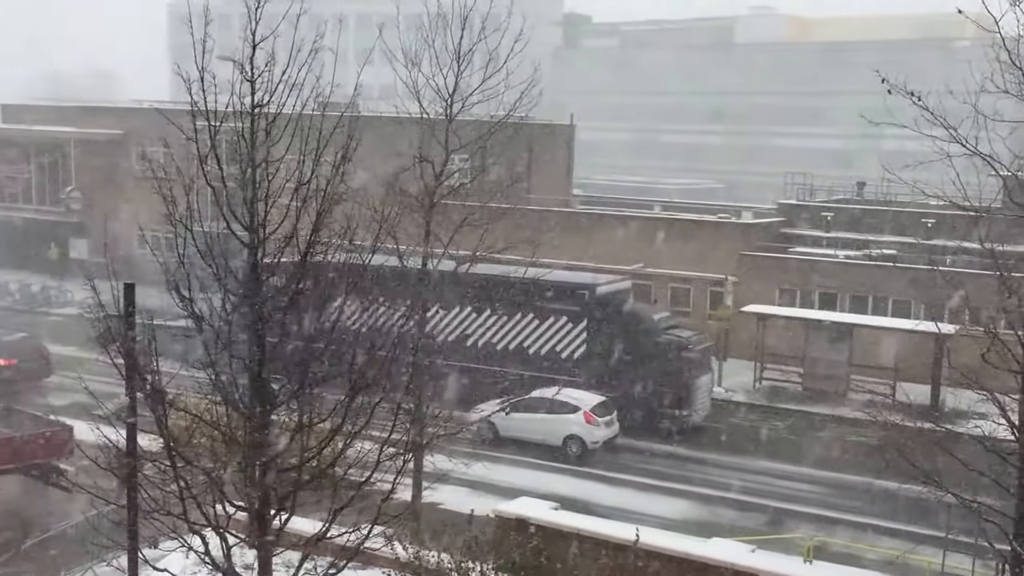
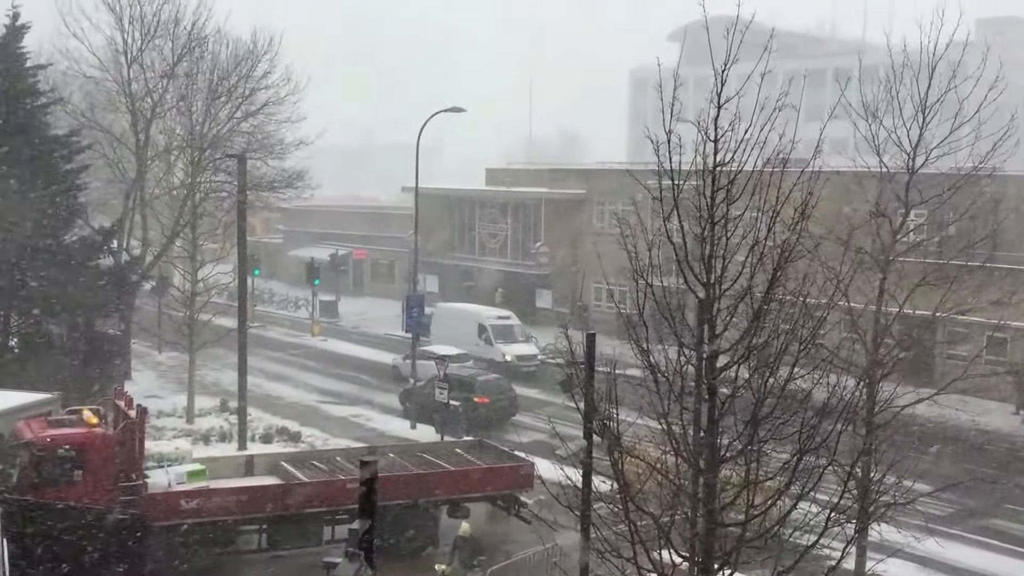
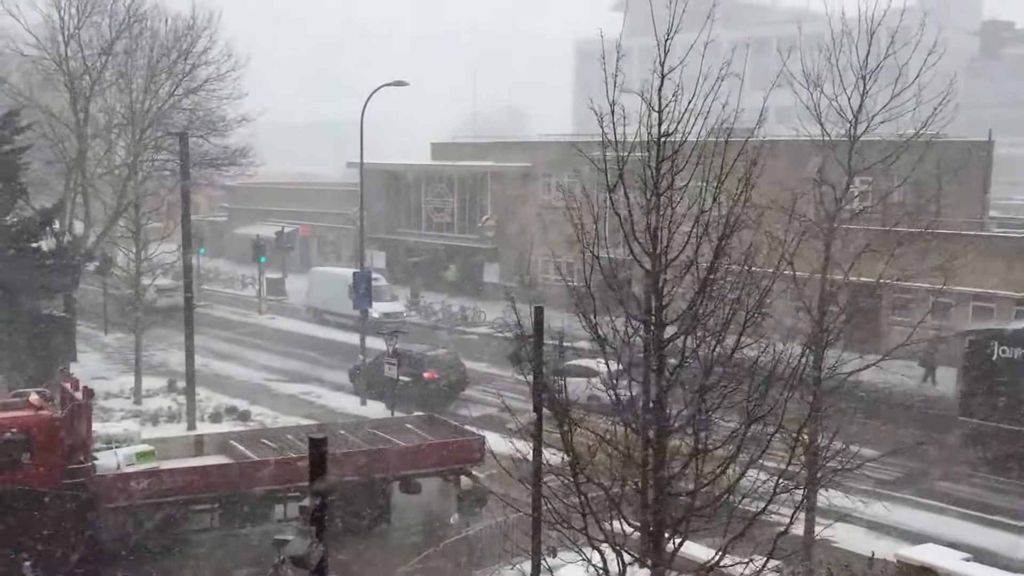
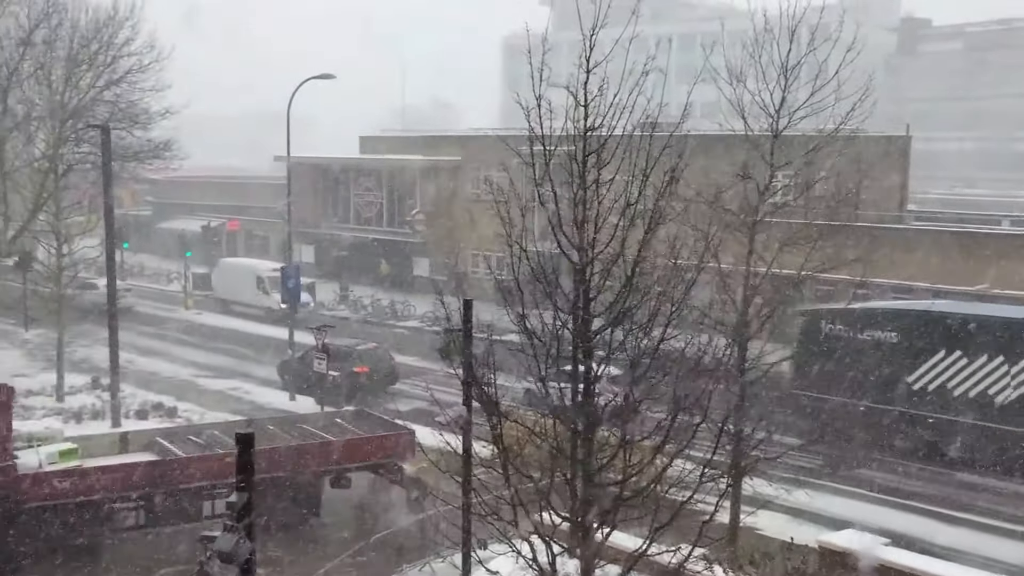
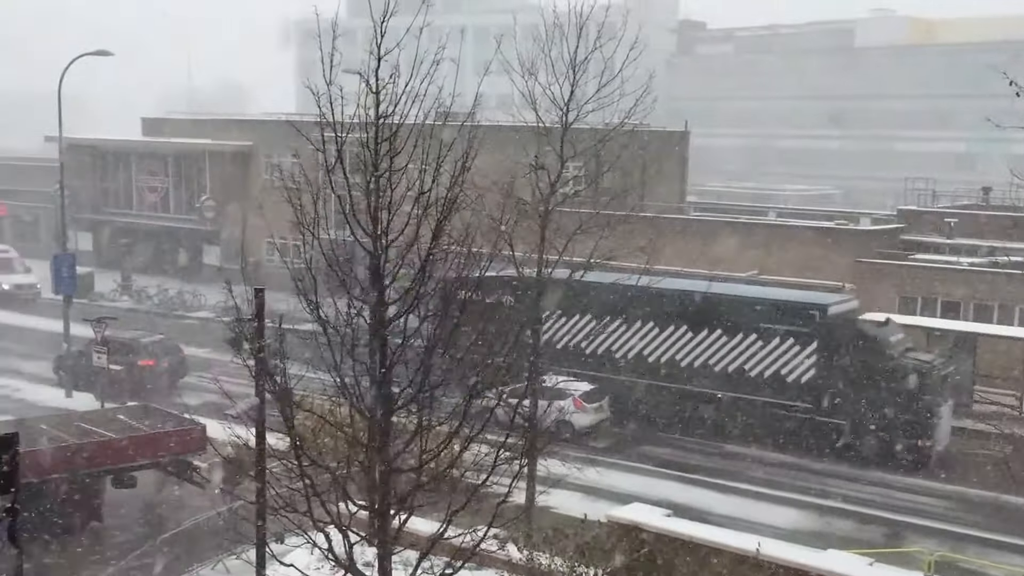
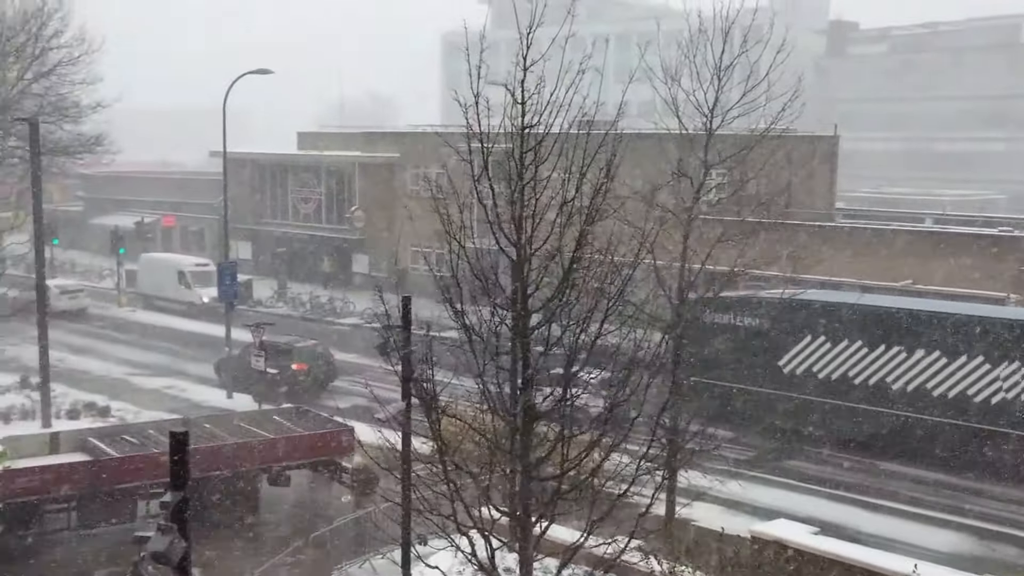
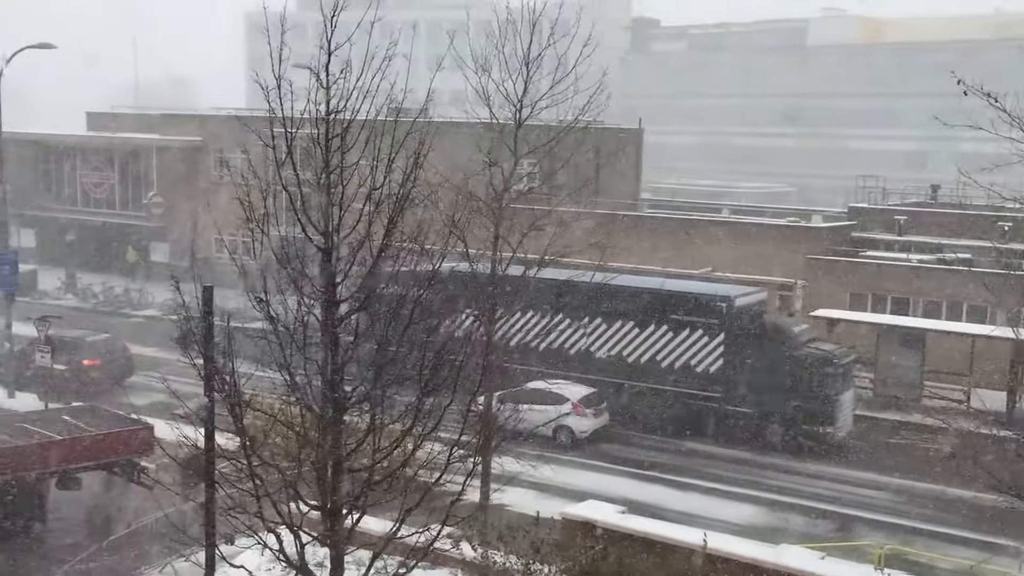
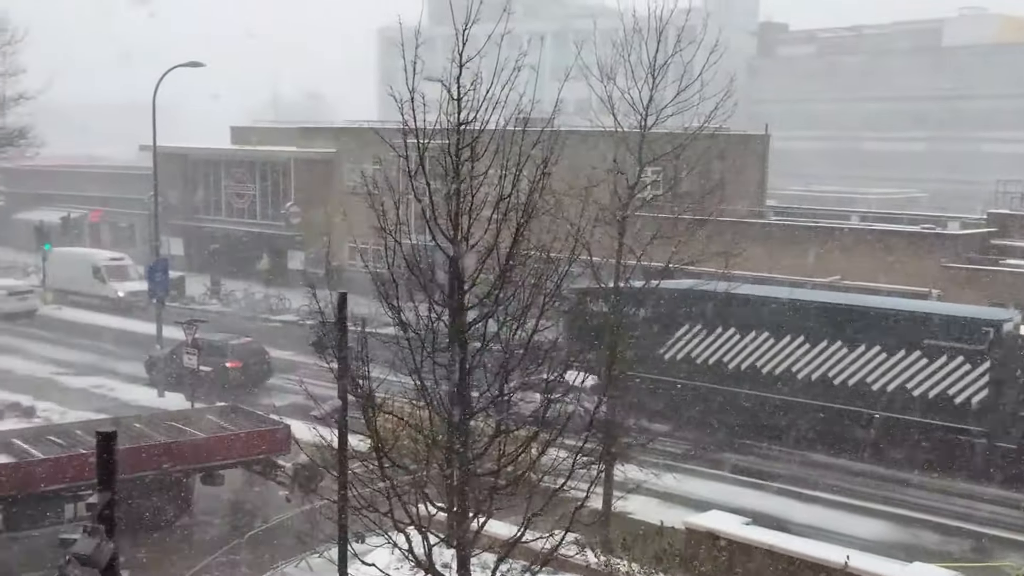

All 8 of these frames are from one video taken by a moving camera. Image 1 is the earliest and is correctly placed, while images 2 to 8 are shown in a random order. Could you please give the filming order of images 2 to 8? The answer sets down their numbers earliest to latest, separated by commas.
7, 5, 8, 6, 4, 3, 2
